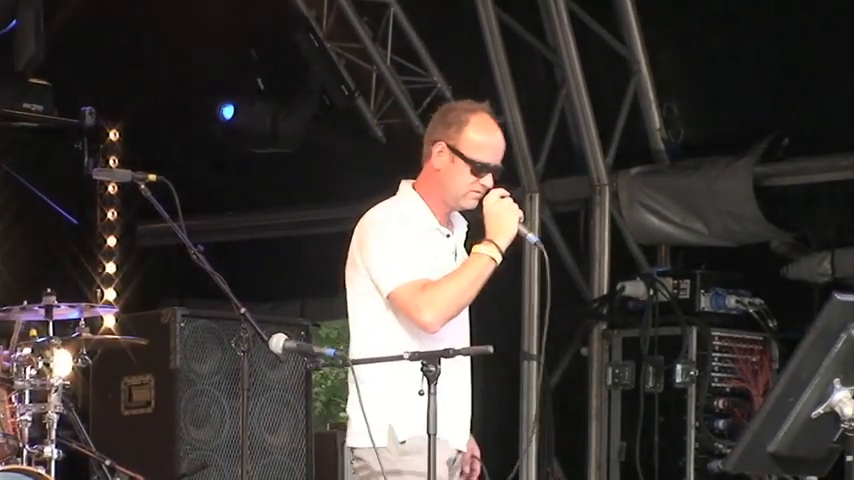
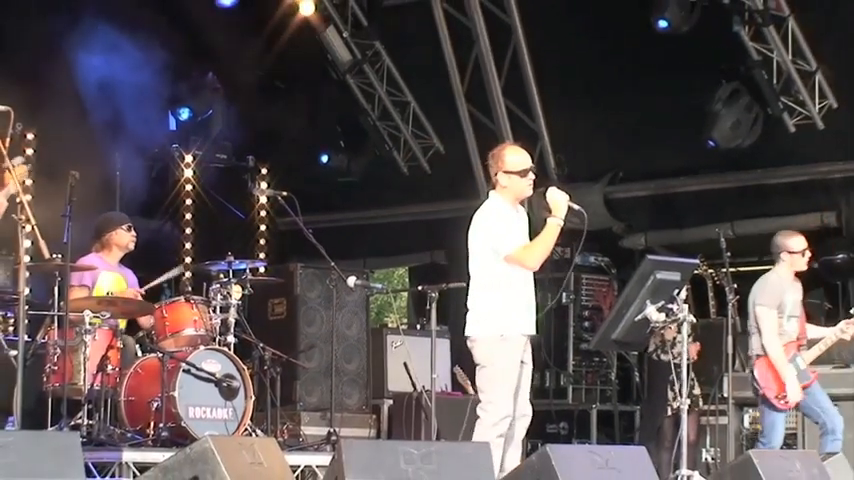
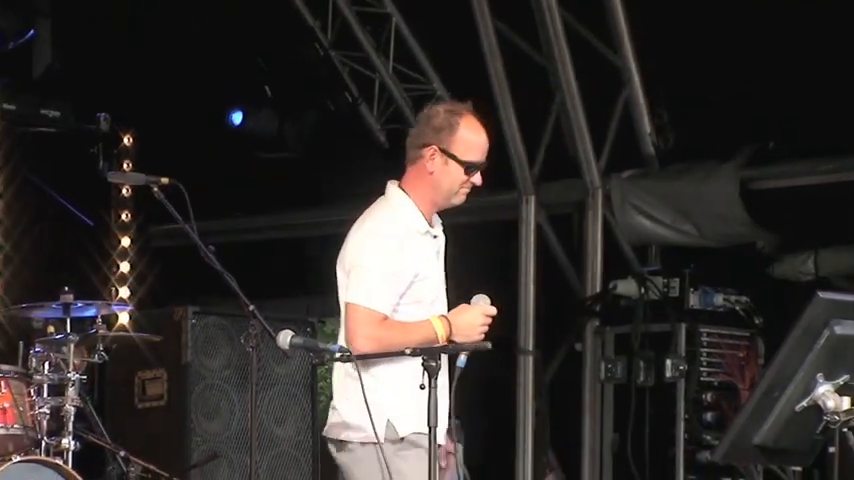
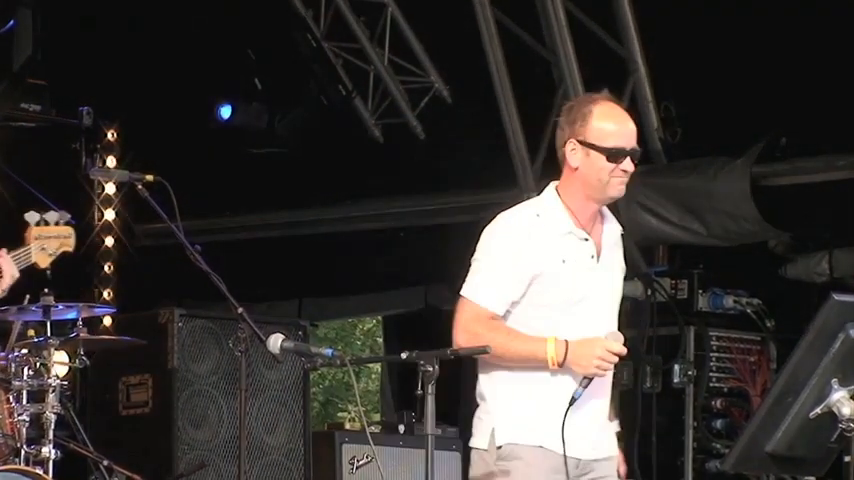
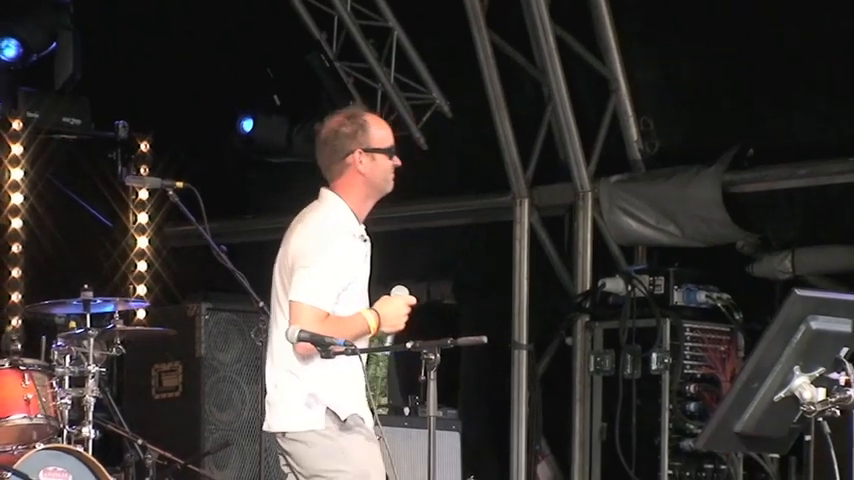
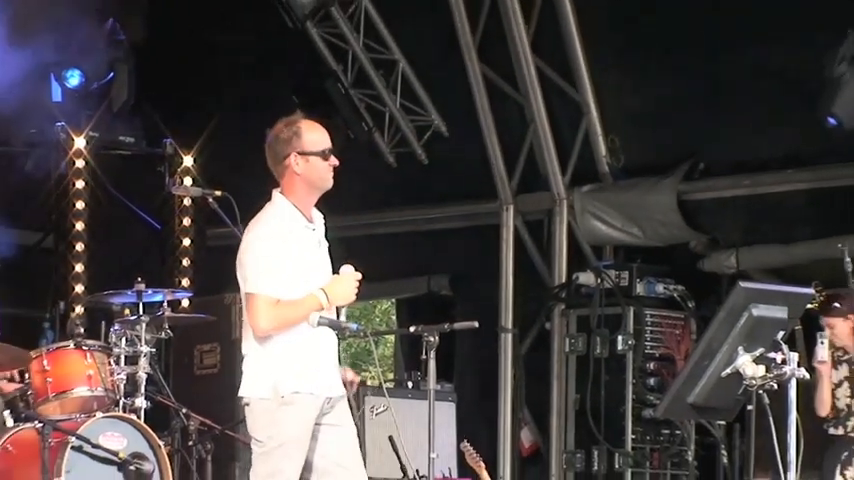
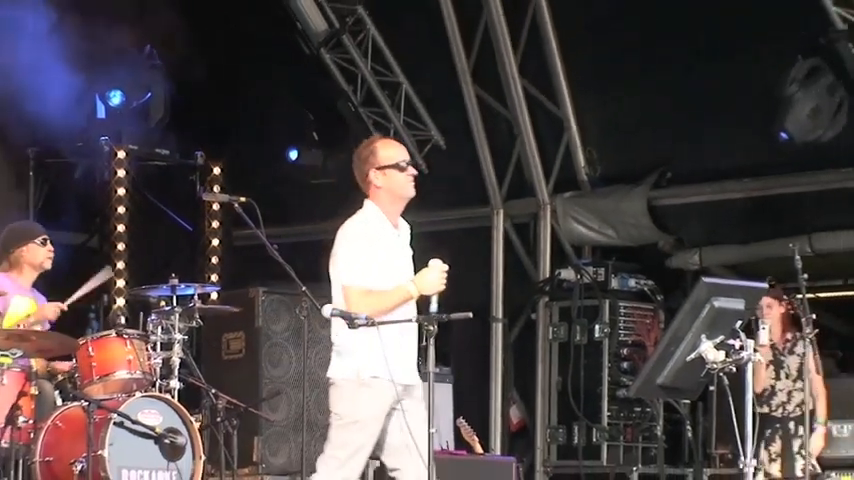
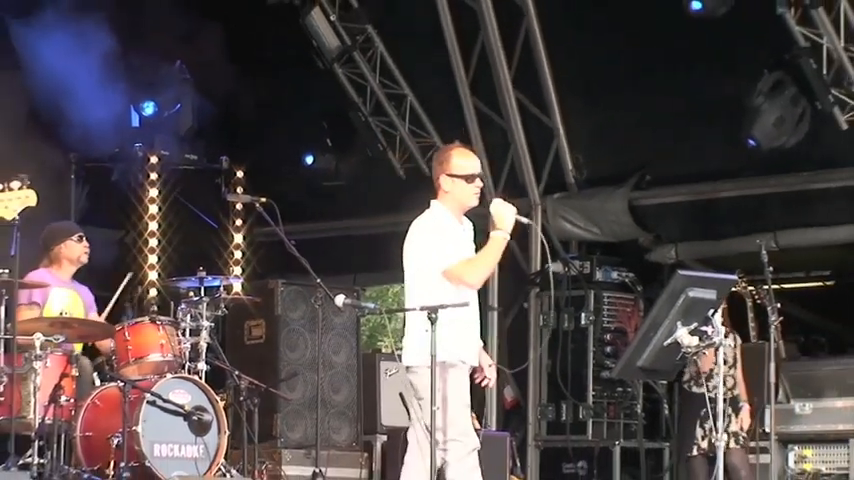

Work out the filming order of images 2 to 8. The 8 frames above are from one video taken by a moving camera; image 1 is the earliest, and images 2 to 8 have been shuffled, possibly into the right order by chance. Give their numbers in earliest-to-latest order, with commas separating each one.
4, 3, 5, 6, 7, 8, 2
